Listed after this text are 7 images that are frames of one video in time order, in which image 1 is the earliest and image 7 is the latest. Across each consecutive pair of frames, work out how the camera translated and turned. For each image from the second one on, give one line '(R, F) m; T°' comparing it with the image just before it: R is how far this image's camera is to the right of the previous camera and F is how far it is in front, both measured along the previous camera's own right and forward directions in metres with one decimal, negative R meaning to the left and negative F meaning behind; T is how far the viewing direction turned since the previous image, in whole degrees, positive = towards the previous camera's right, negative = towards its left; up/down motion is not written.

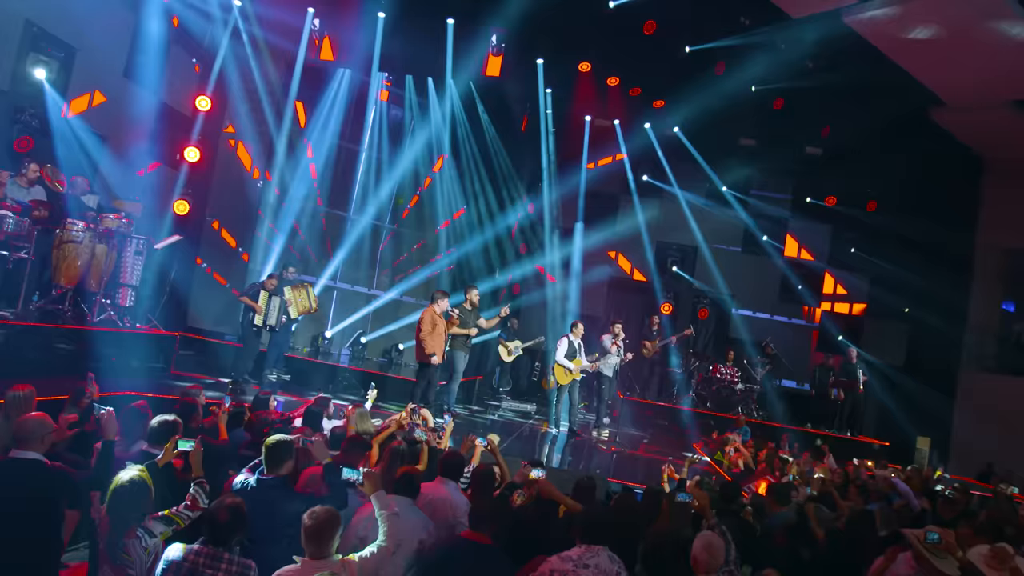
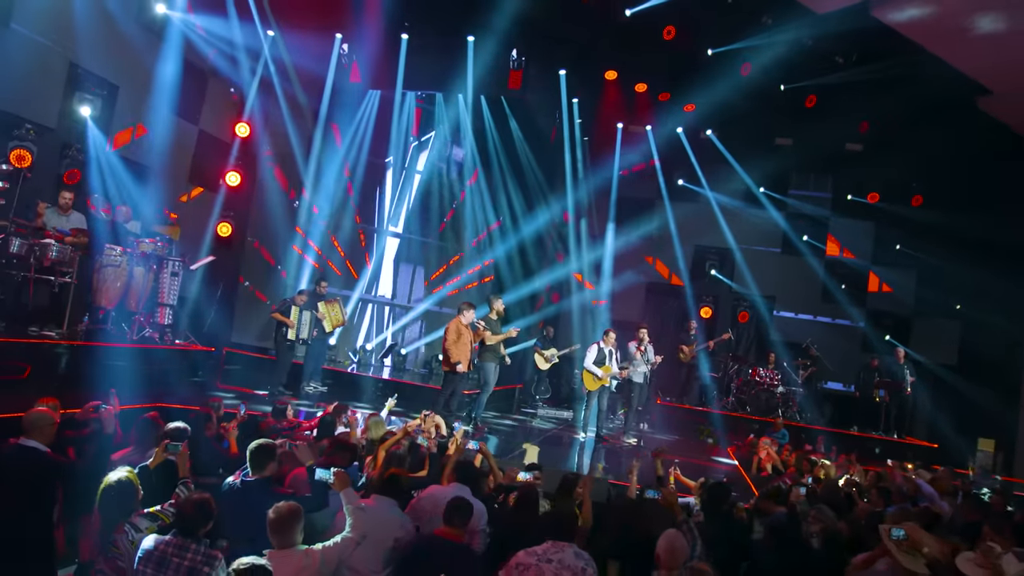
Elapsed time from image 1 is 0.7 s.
(+0.6, -0.2) m; -5°
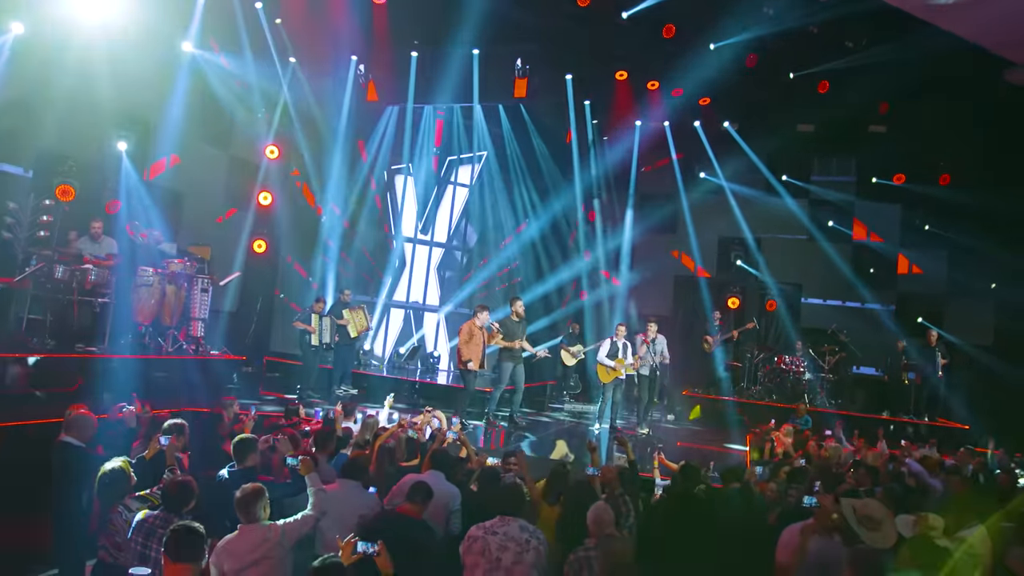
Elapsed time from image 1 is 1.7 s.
(+0.8, -0.4) m; -5°
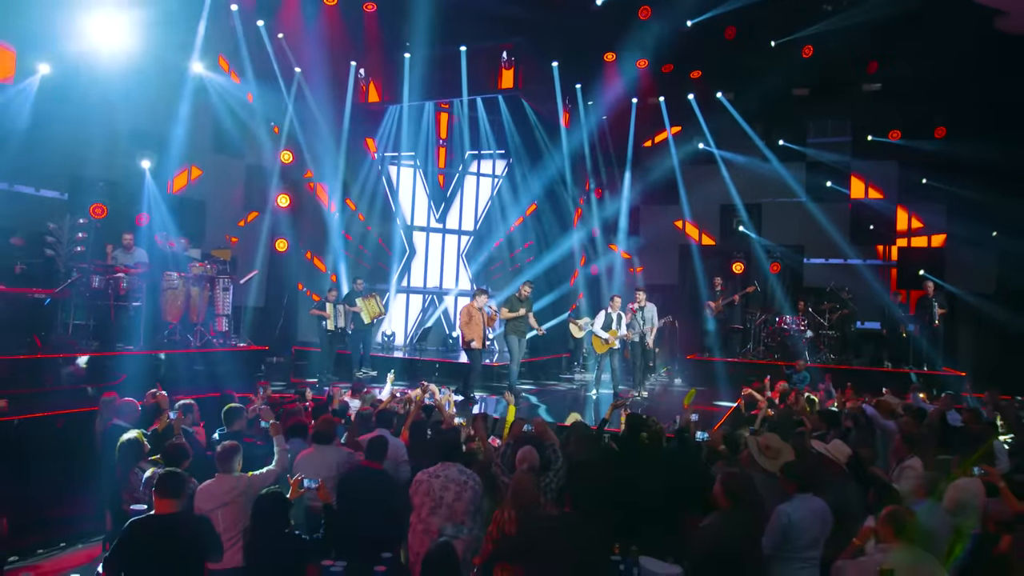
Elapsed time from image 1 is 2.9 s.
(+0.8, -0.8) m; -4°
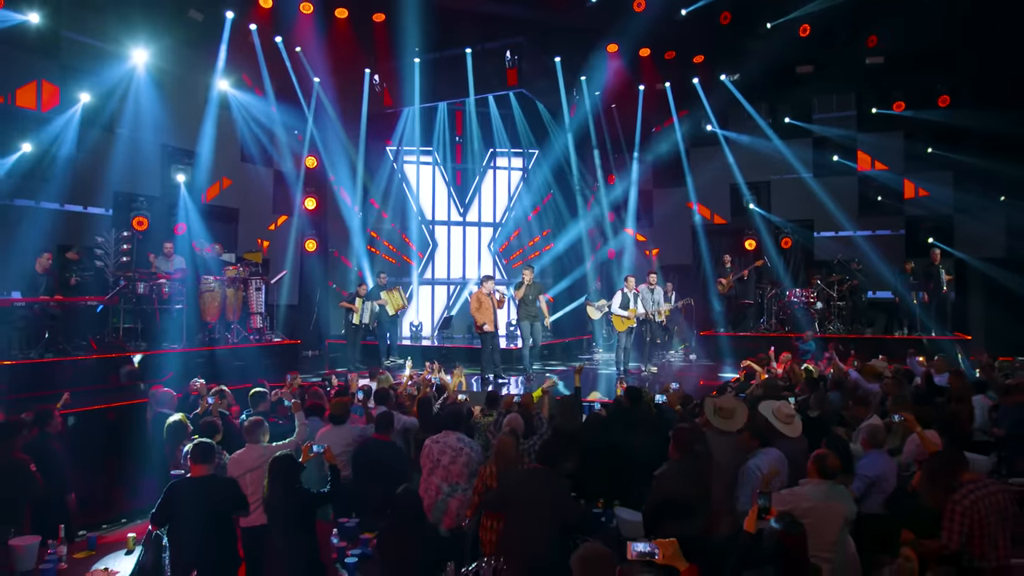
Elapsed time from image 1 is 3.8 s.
(+0.5, -0.7) m; -3°
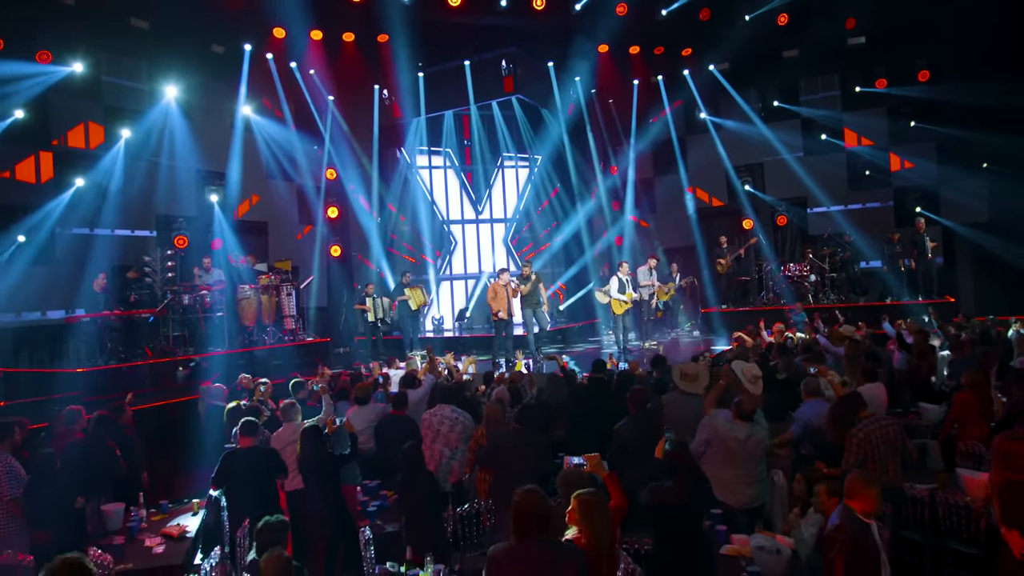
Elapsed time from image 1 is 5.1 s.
(+0.5, -1.1) m; -2°
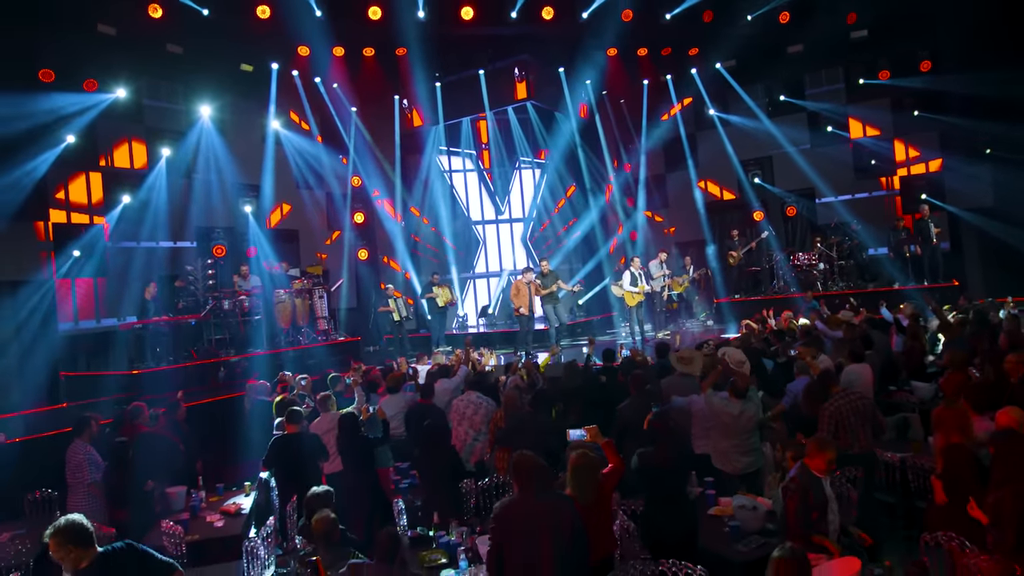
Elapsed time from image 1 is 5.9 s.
(+0.1, -0.7) m; -2°
